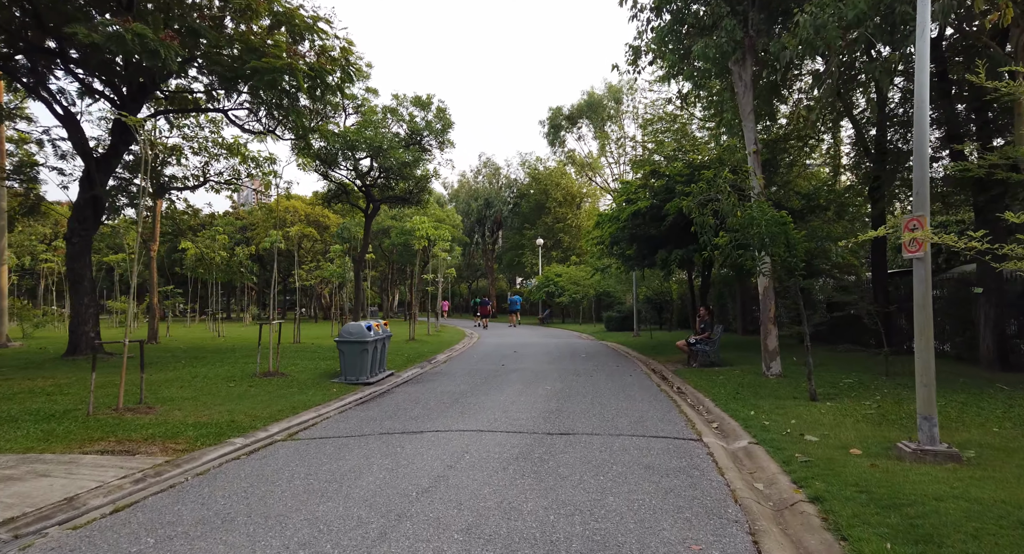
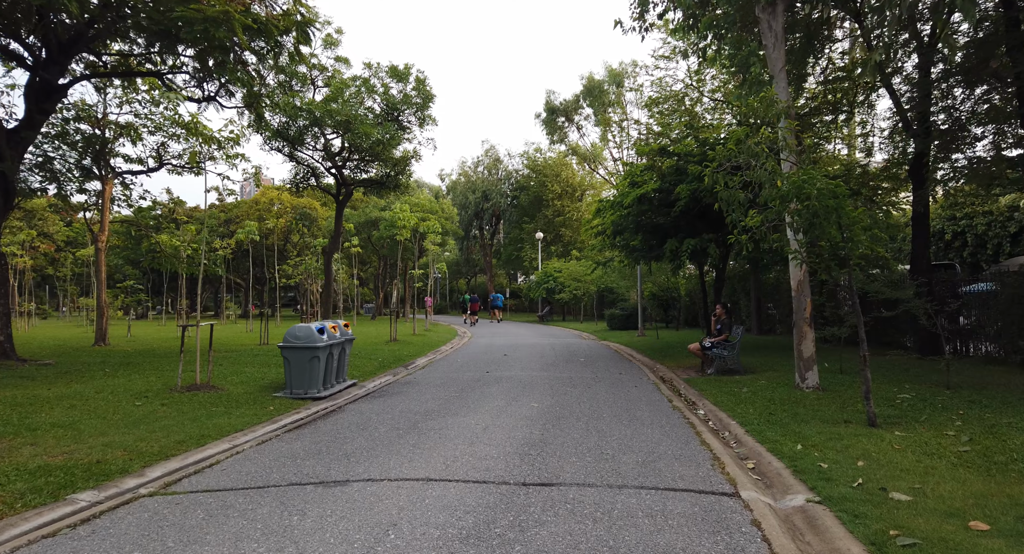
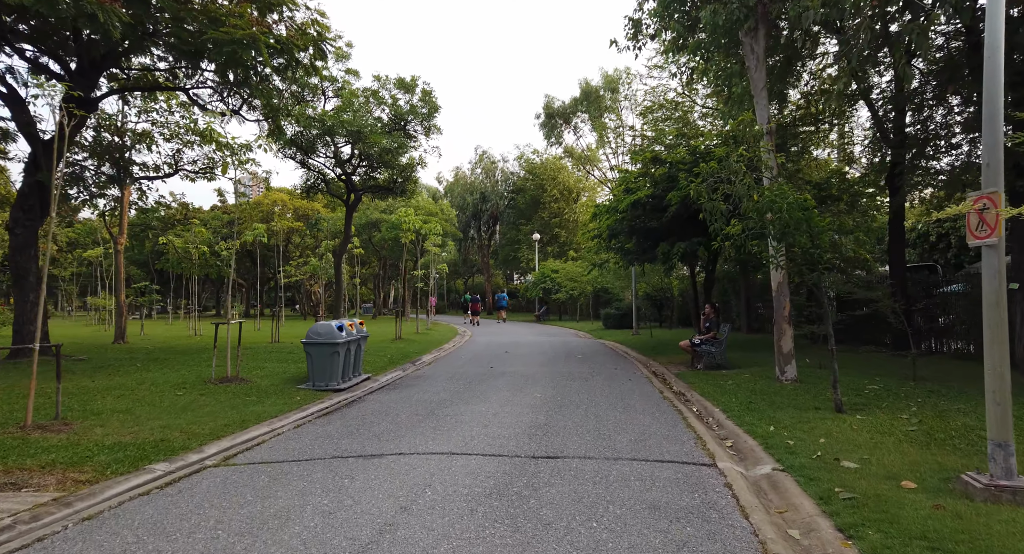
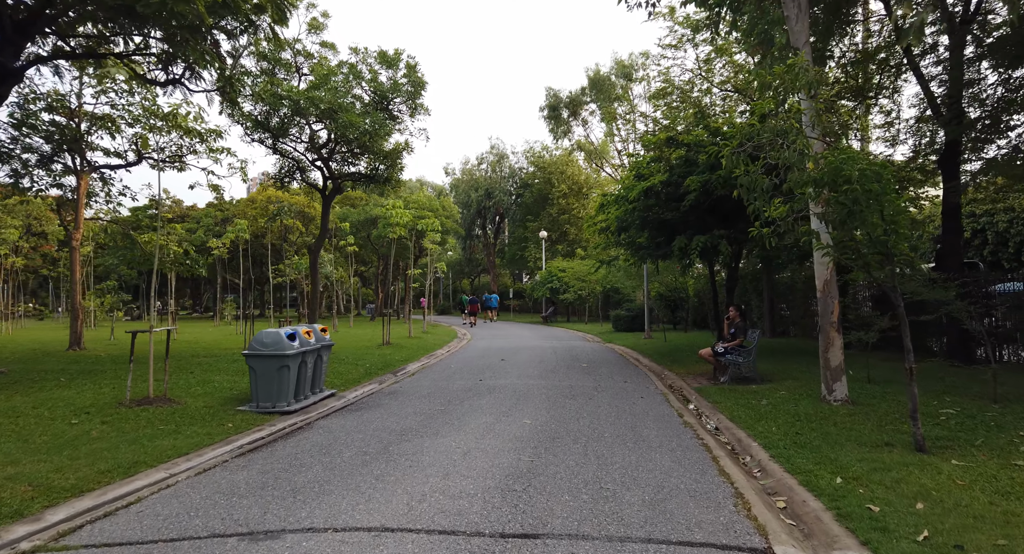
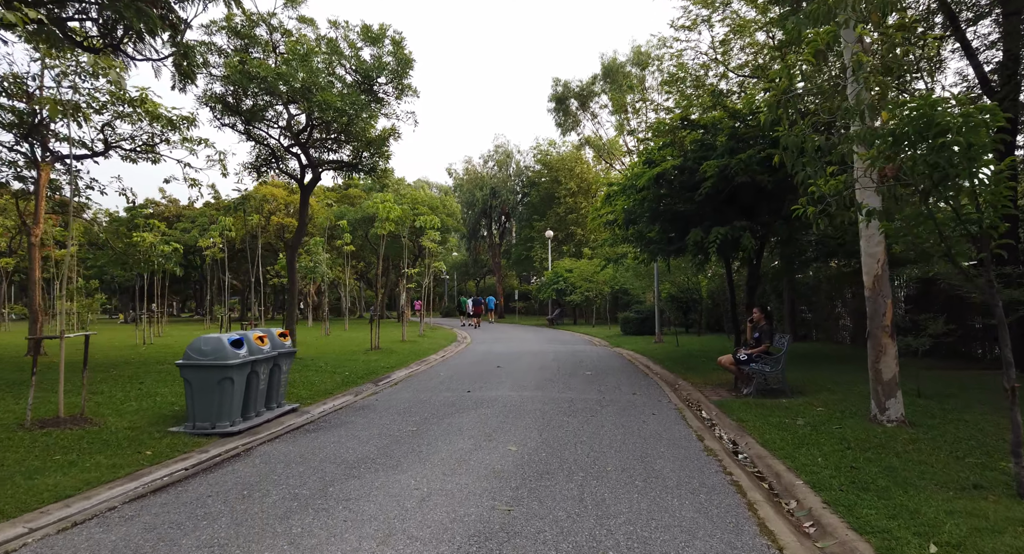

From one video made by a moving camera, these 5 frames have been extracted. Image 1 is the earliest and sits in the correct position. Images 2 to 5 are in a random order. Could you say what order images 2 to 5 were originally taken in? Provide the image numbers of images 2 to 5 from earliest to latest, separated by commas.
3, 2, 4, 5
